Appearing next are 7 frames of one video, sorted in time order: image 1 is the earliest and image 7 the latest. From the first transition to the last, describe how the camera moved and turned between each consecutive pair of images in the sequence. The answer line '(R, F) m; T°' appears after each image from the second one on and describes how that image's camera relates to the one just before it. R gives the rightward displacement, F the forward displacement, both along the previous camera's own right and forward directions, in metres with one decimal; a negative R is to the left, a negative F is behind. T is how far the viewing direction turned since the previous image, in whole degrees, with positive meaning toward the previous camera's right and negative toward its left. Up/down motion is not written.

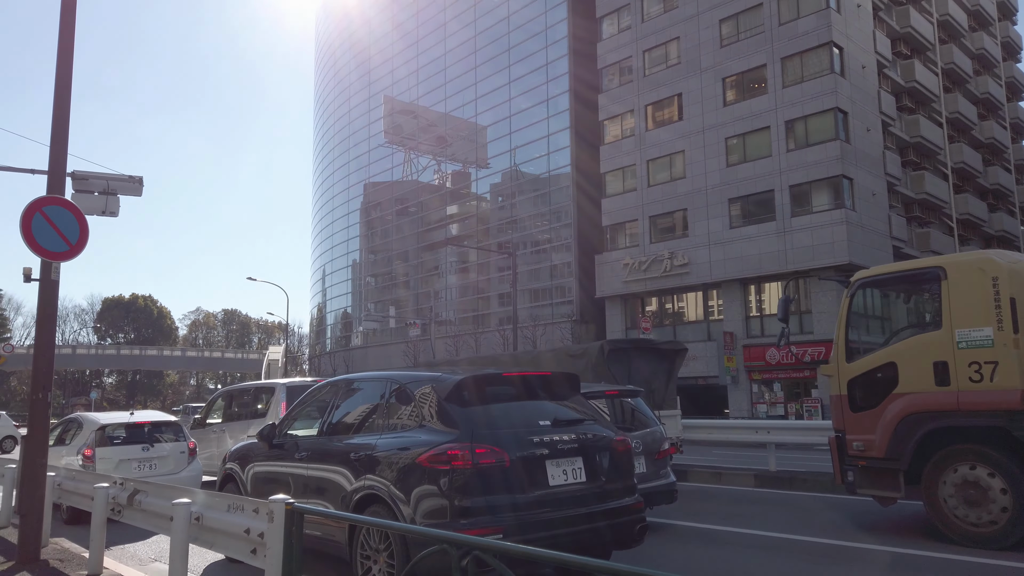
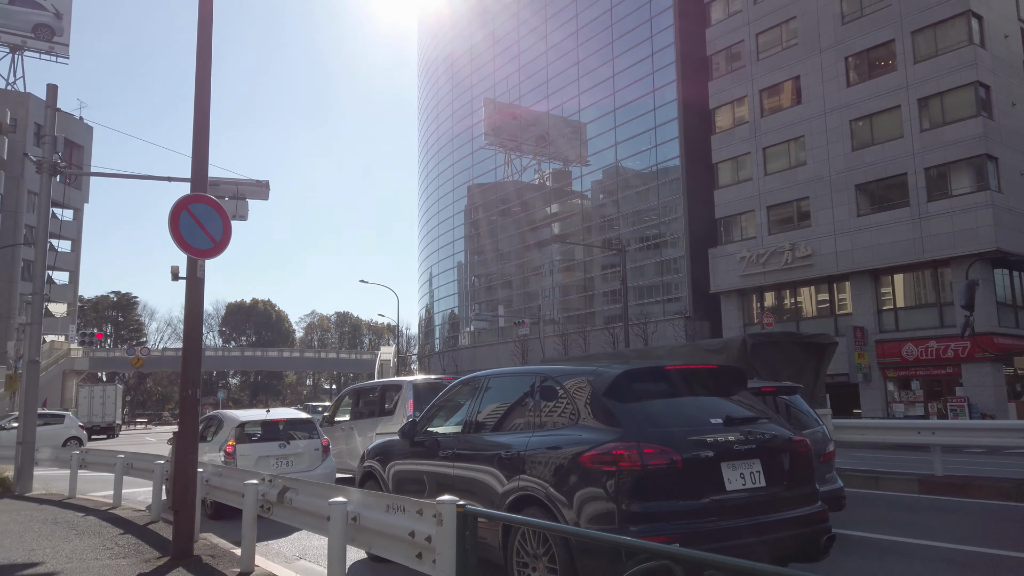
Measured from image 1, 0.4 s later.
(-0.4, +0.3) m; -8°
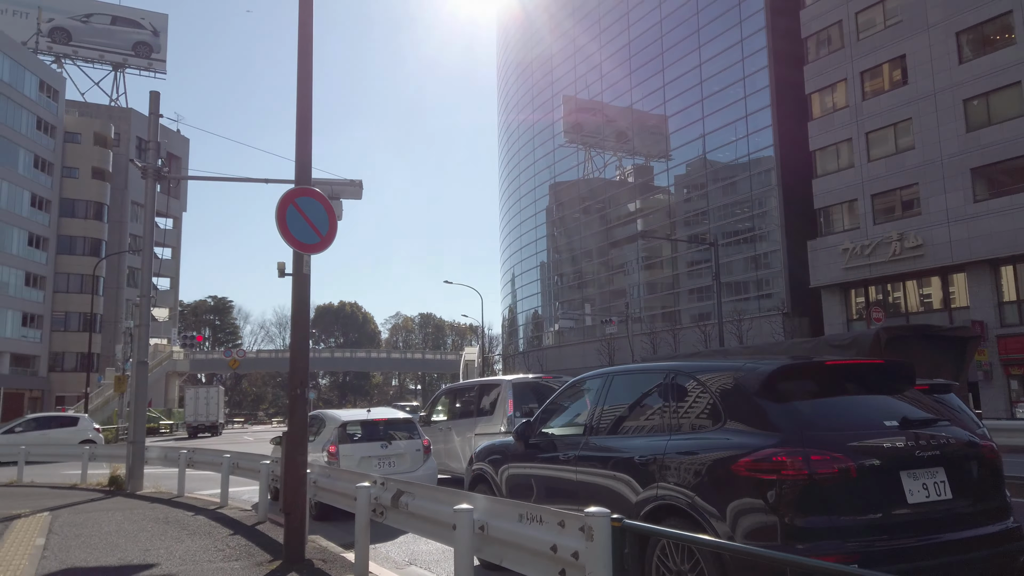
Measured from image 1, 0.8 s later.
(-0.3, +0.4) m; -6°
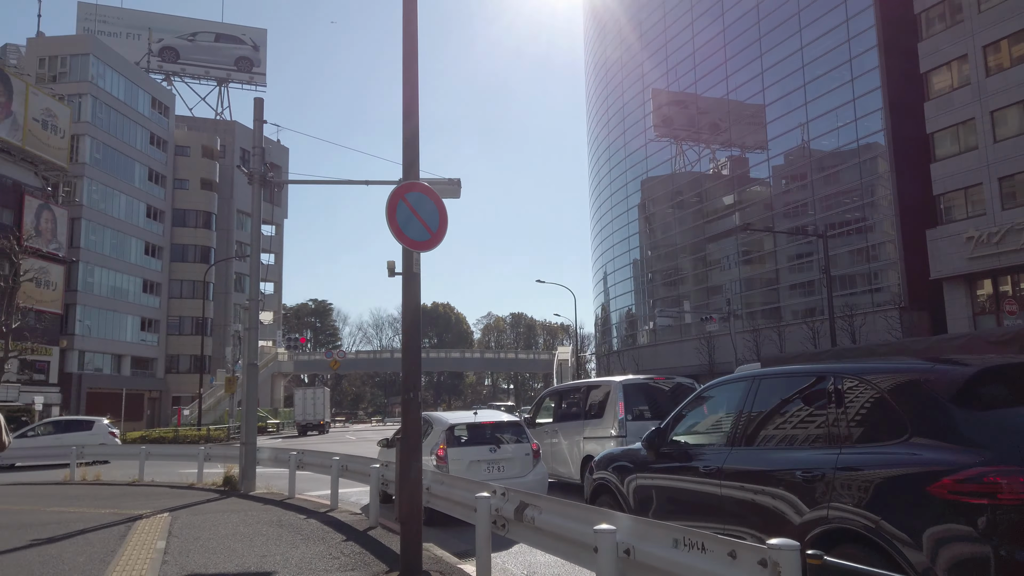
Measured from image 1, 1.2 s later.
(-0.2, +0.4) m; -7°
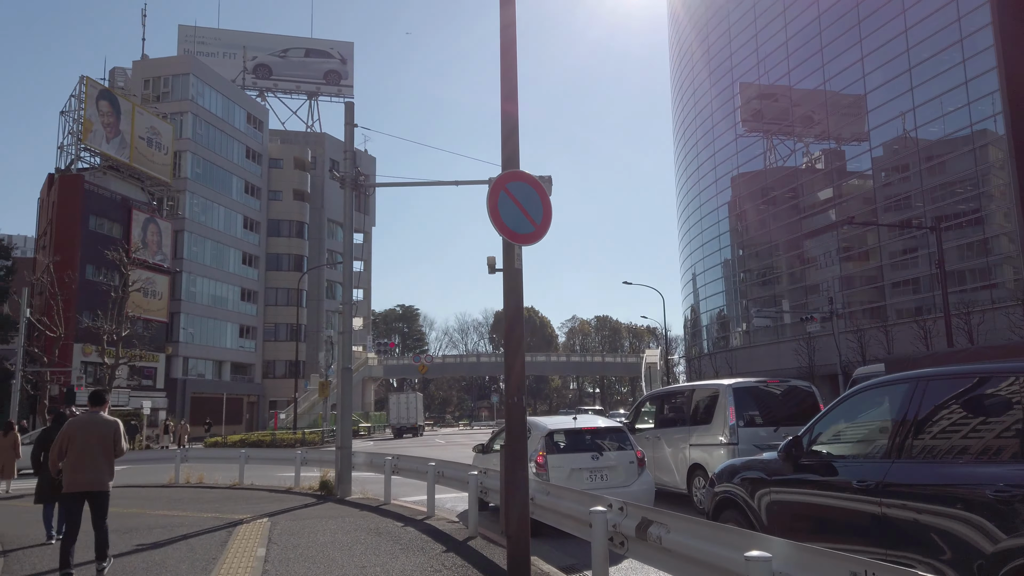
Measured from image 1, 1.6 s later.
(-0.2, +0.4) m; -6°
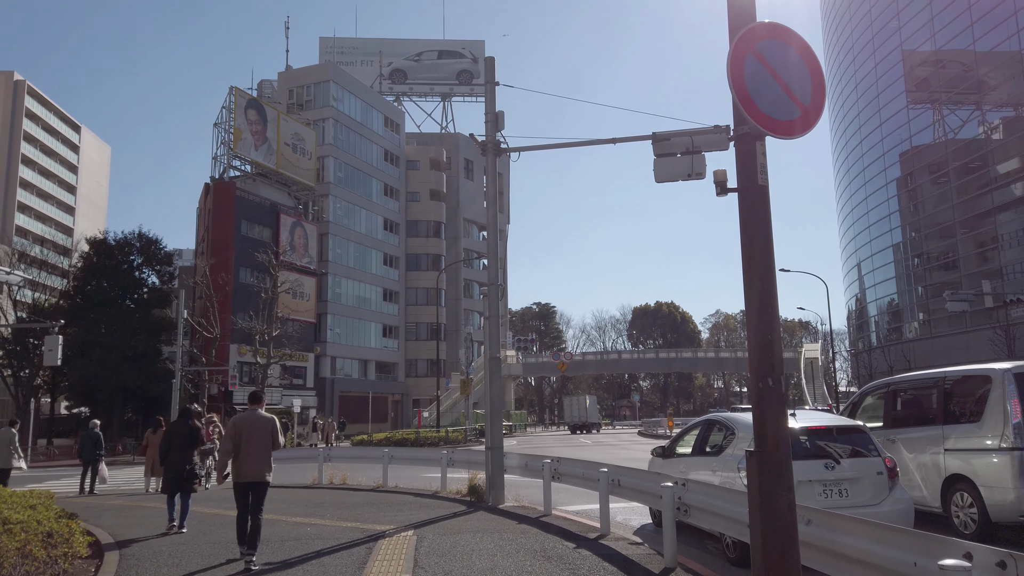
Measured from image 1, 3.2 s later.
(-0.5, +1.7) m; -10°
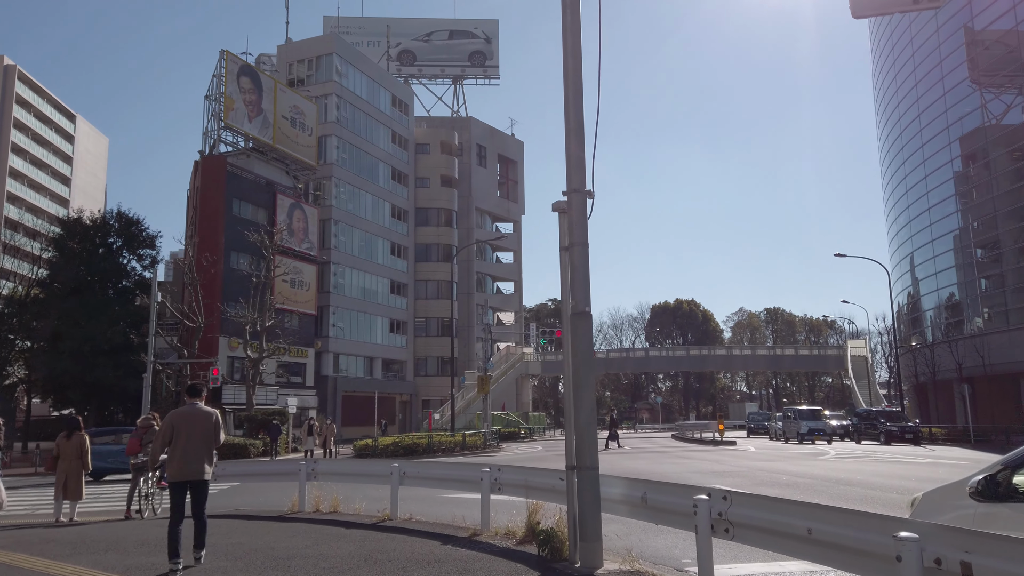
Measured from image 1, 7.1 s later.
(-0.8, +4.5) m; -1°
